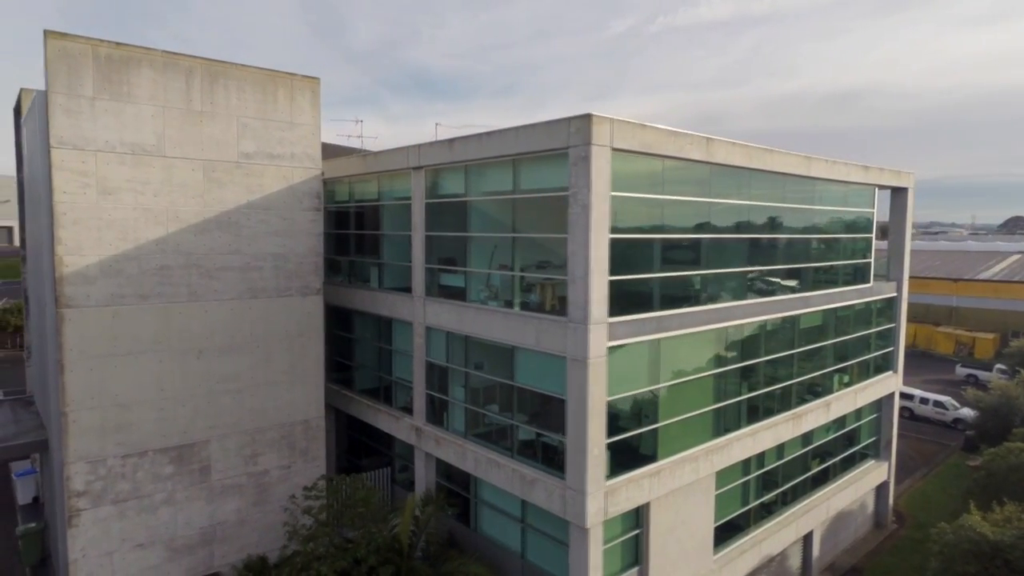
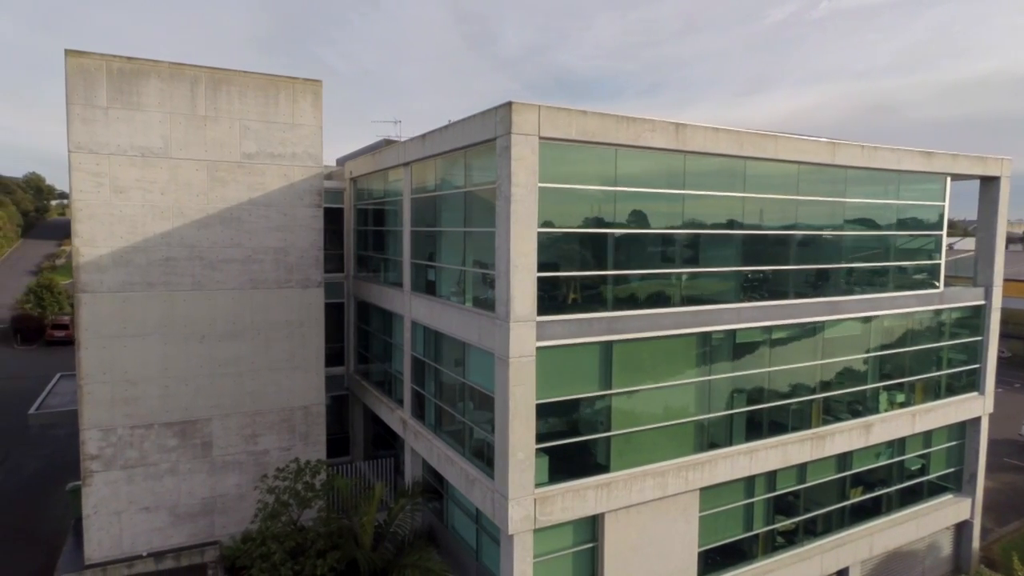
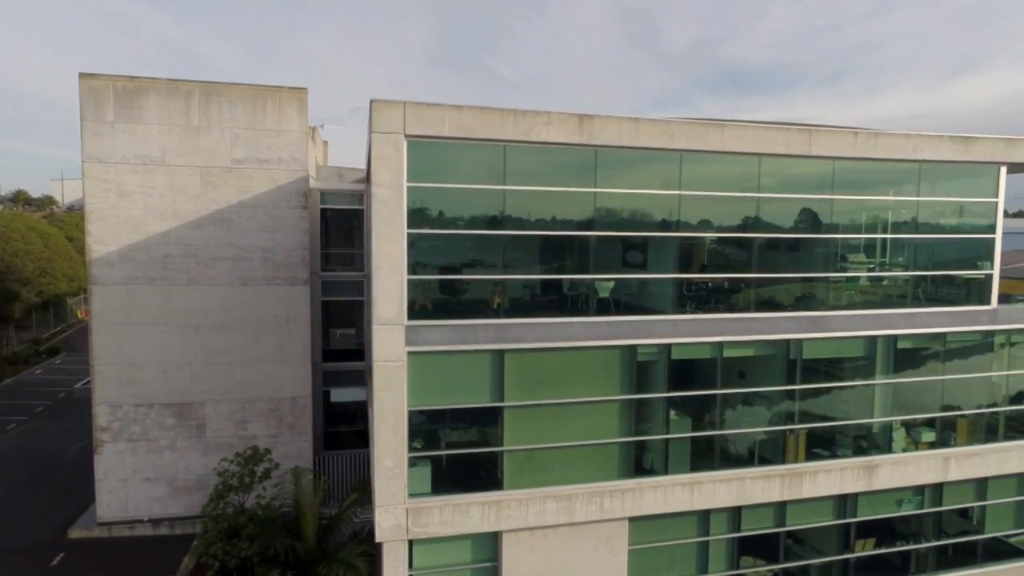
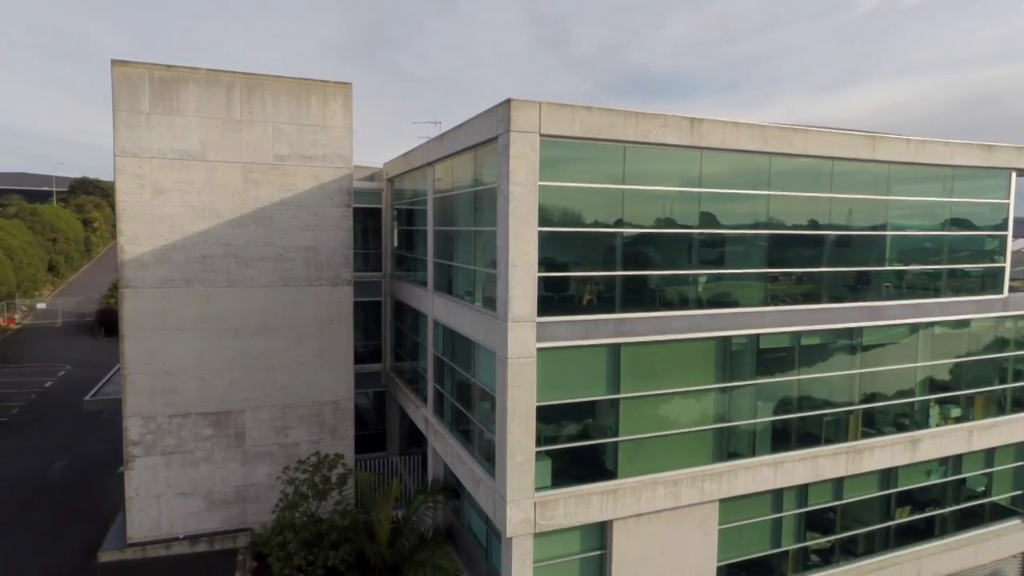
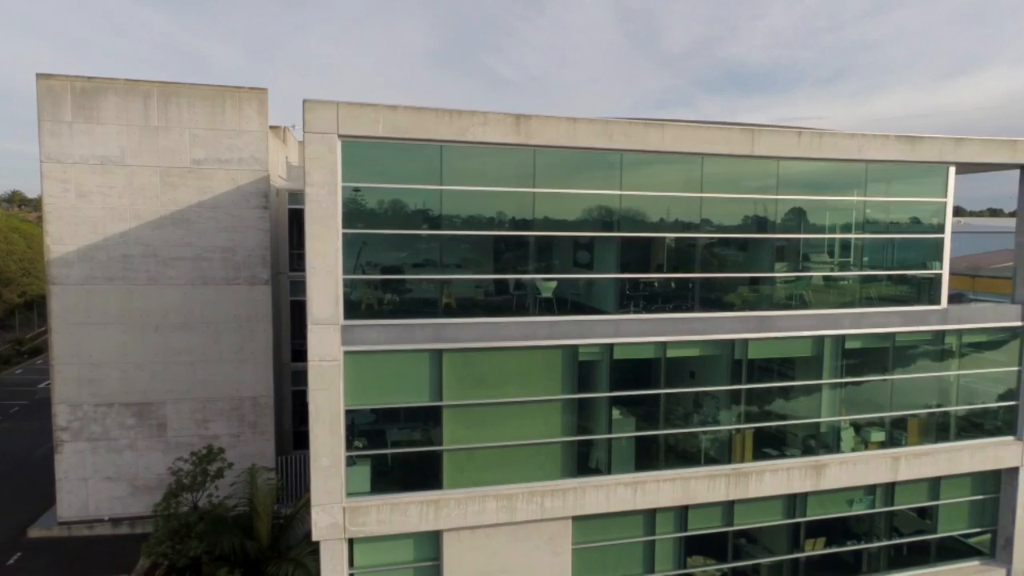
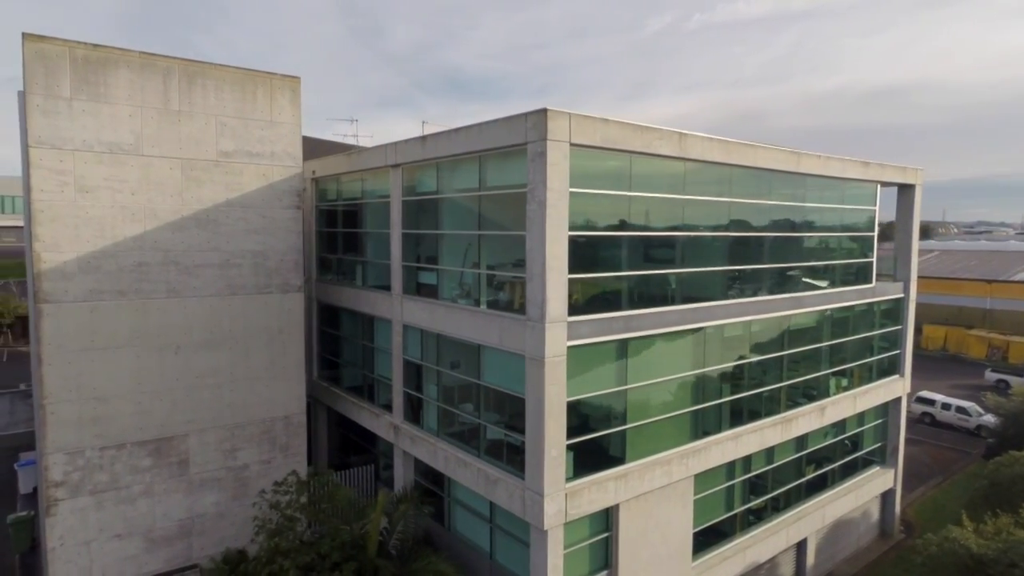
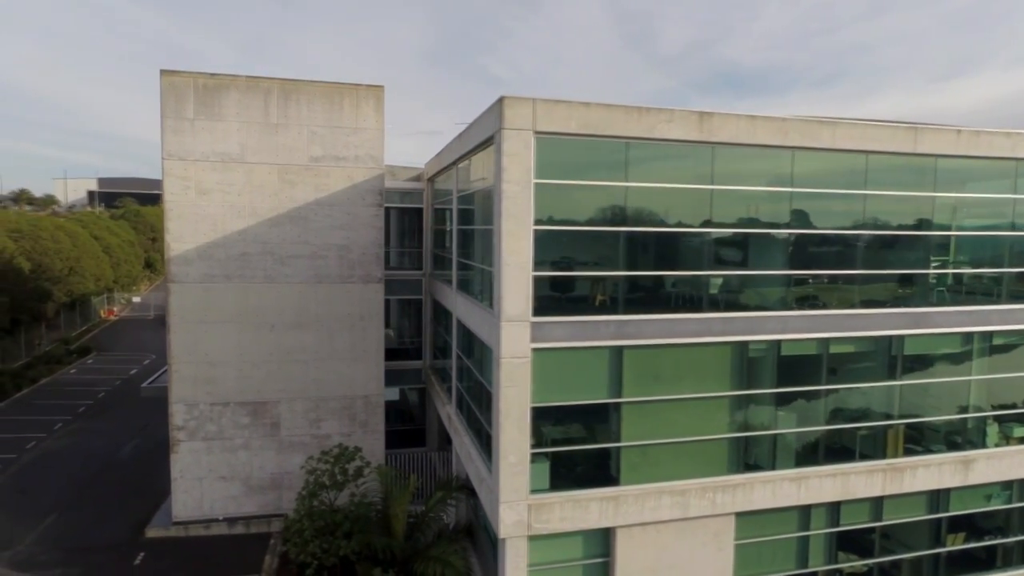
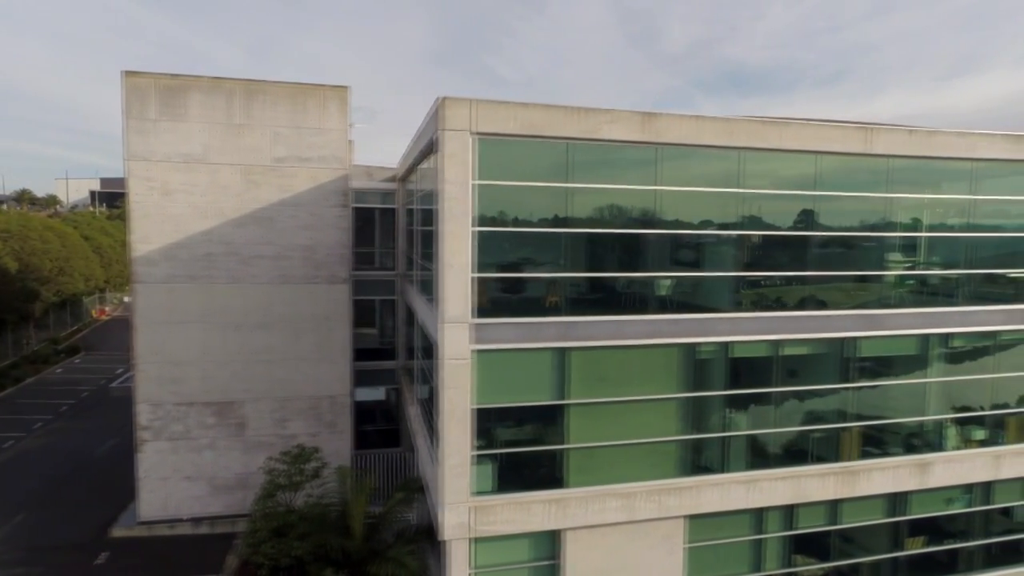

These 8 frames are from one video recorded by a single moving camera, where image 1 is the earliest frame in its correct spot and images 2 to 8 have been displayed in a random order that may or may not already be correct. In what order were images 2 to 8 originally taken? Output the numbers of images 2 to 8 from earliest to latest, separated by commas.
6, 2, 4, 7, 8, 3, 5
